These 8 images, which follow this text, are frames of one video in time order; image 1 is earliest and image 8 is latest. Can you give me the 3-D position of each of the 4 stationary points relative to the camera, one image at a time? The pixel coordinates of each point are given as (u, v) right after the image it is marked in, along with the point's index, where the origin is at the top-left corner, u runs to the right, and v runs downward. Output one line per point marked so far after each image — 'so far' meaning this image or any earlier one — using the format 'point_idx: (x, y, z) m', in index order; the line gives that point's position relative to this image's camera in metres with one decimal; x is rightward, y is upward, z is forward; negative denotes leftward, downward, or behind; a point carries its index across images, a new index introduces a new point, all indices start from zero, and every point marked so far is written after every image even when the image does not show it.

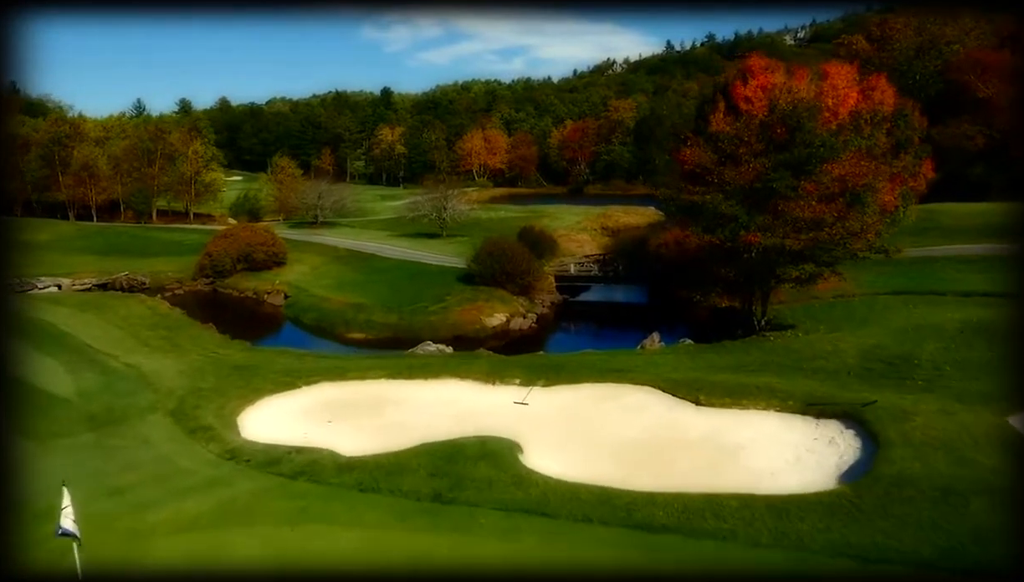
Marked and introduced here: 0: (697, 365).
0: (+3.7, -1.5, +19.0) m
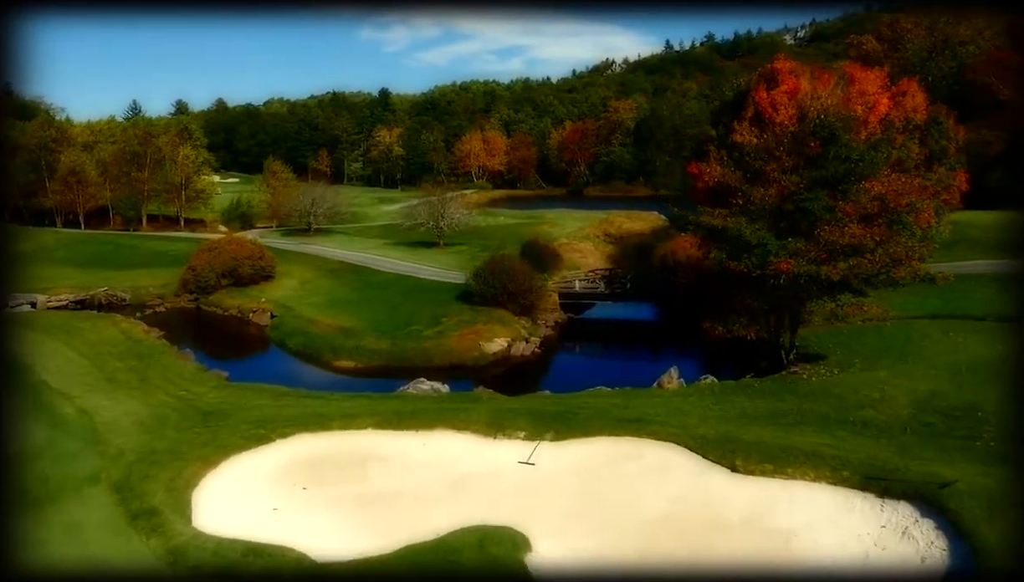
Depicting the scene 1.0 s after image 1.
0: (+3.8, -2.2, +16.7) m
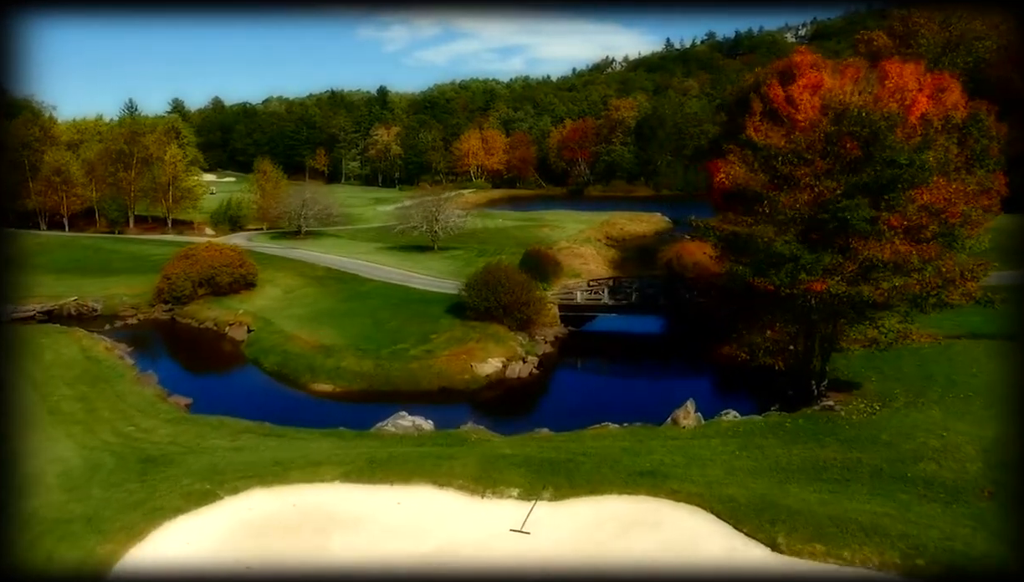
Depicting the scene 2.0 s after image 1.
0: (+3.7, -2.6, +14.1) m
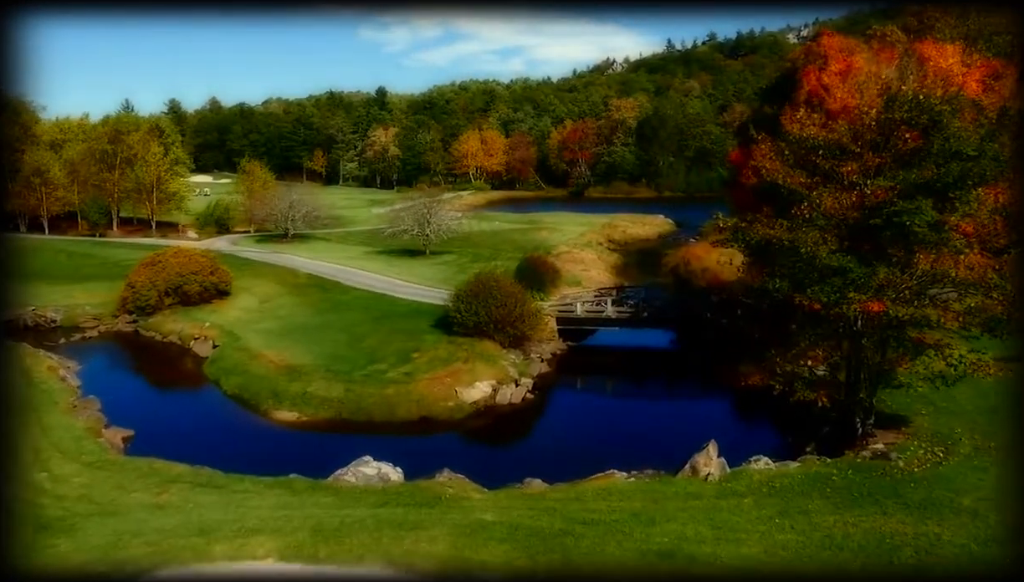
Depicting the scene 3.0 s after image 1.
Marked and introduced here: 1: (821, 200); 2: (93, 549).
0: (+3.4, -3.0, +11.0) m
1: (+4.8, +1.4, +14.9) m
2: (-5.2, -3.2, +11.7) m
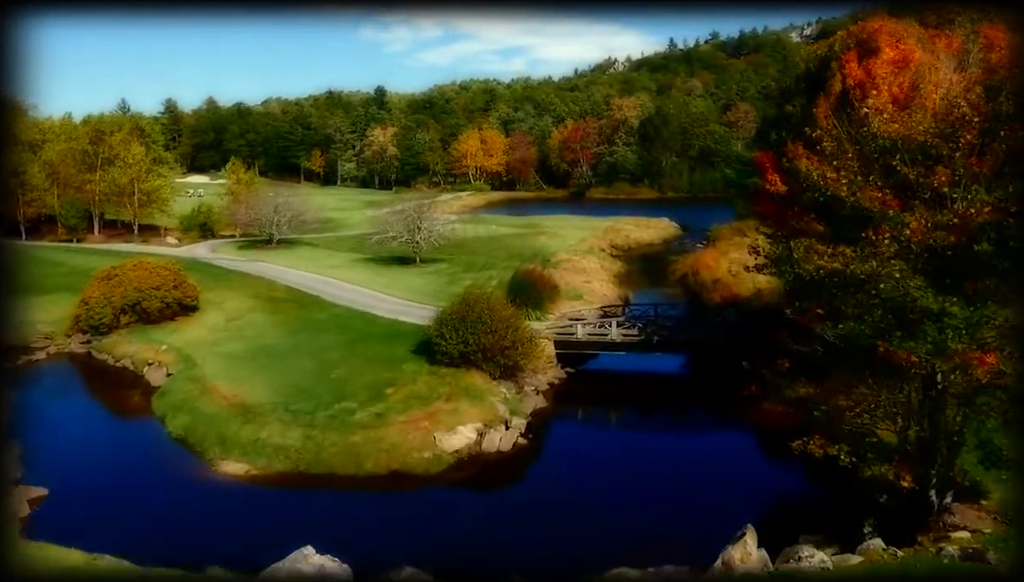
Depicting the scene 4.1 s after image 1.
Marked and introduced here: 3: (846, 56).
0: (+3.2, -3.5, +7.6) m
1: (+4.6, +0.8, +11.5) m
2: (-5.4, -3.8, +8.3) m
3: (+6.9, +4.9, +19.6) m
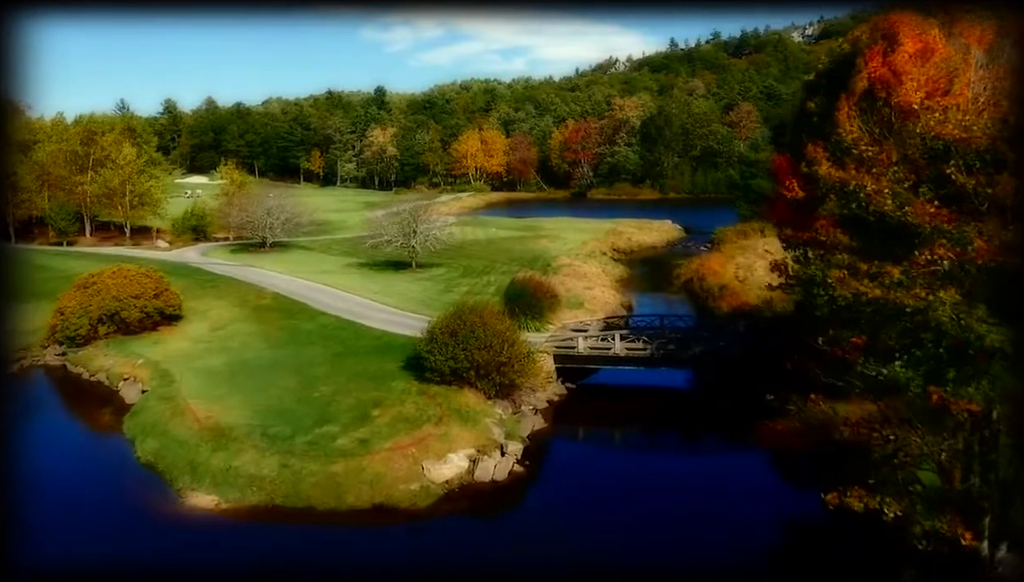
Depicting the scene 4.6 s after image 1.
0: (+3.1, -3.8, +6.0) m
1: (+4.5, +0.6, +9.9) m
2: (-5.5, -4.1, +6.8) m
3: (+6.8, +4.6, +18.1) m
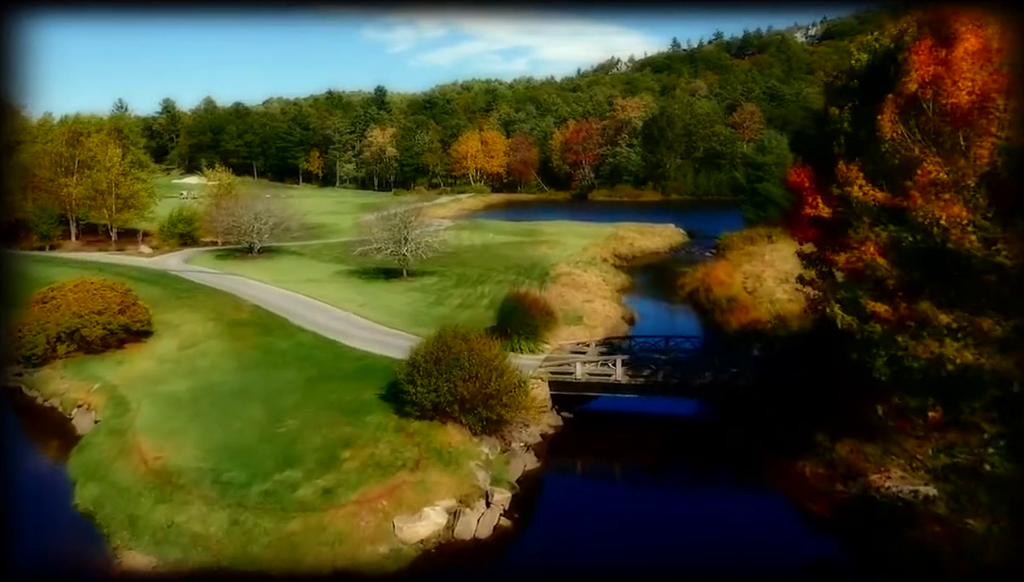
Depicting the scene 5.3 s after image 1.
0: (+2.8, -4.3, +3.7) m
1: (+4.3, +0.1, +7.6) m
2: (-5.8, -4.5, +4.5) m
3: (+6.6, +4.1, +15.7) m
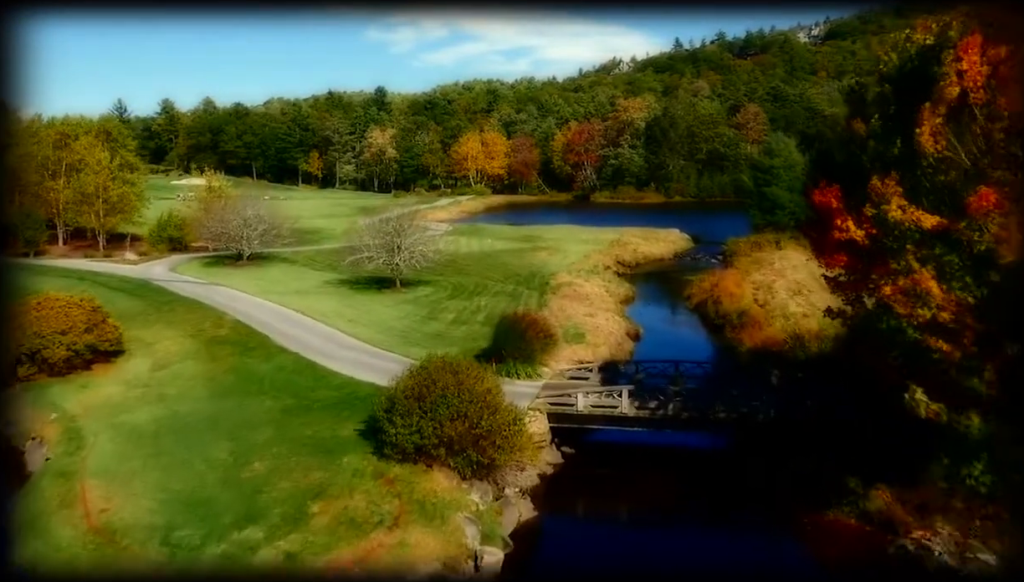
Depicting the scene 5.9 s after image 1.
0: (+2.7, -4.8, +1.7) m
1: (+4.1, -0.4, +5.5) m
2: (-5.9, -5.0, +2.4) m
3: (+6.5, +3.6, +13.7) m
